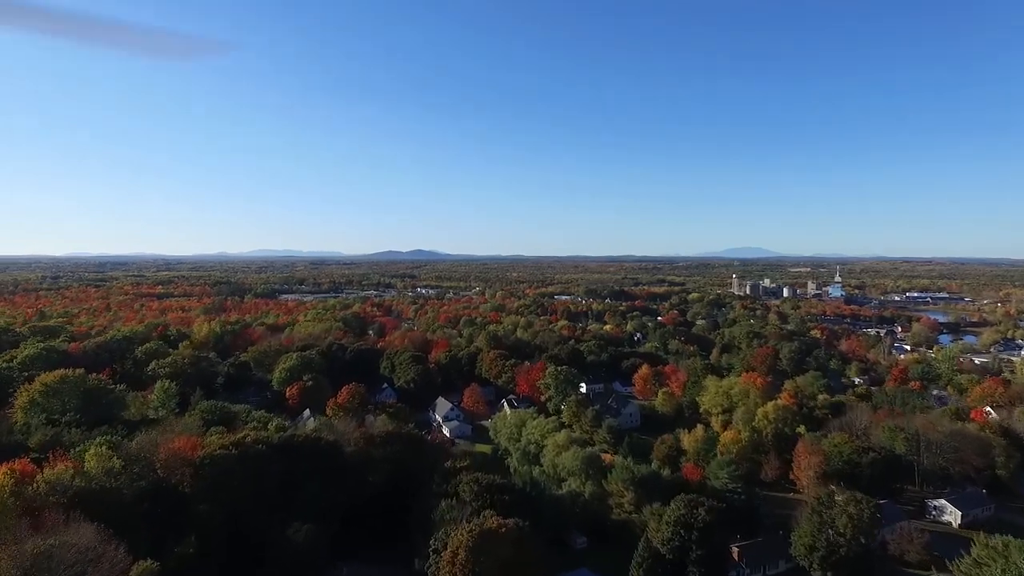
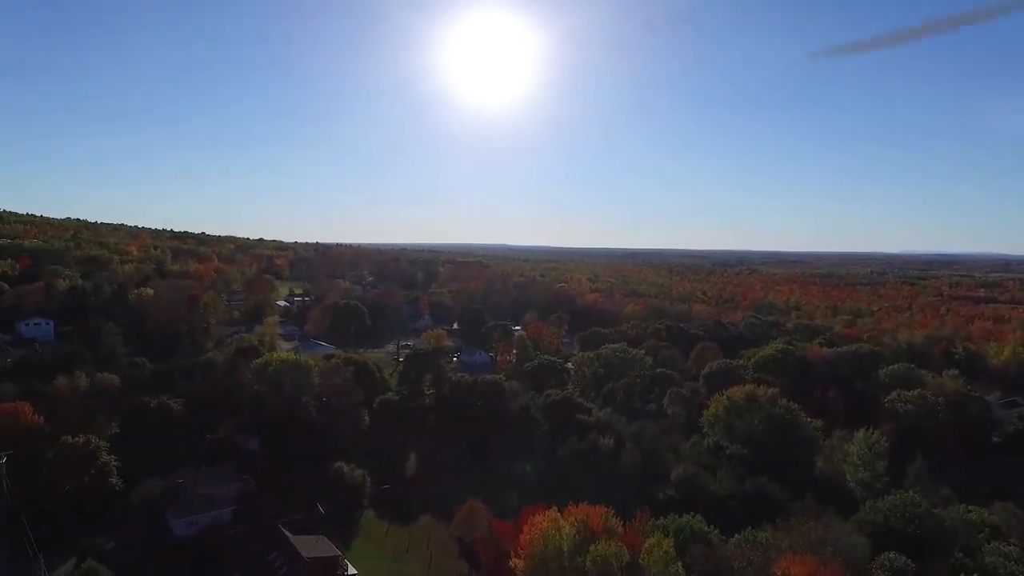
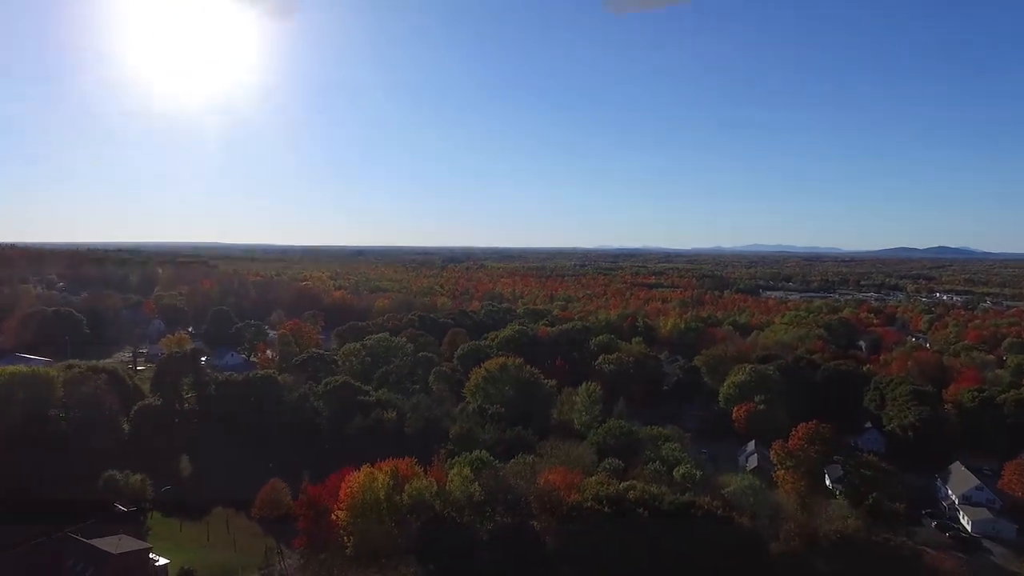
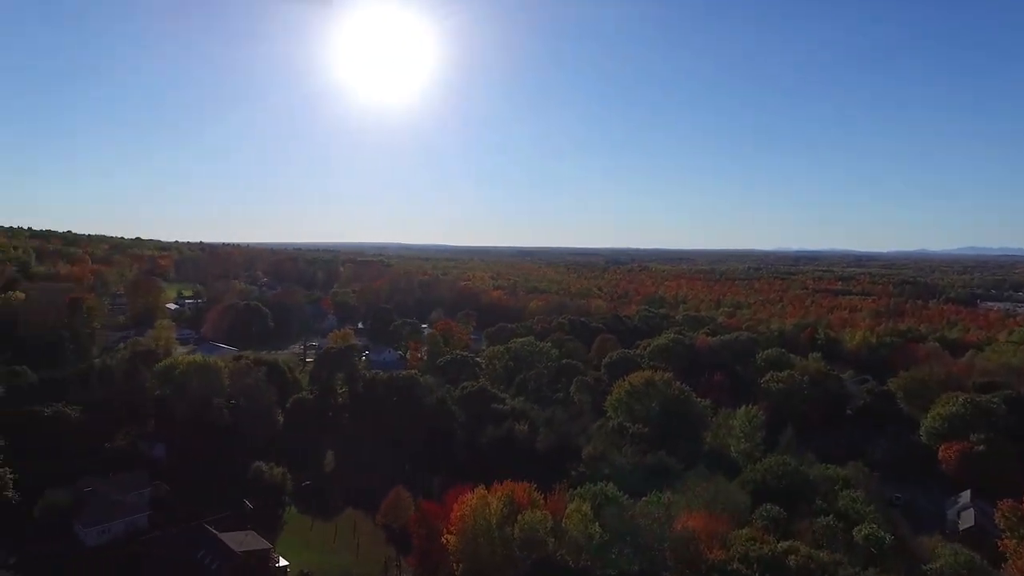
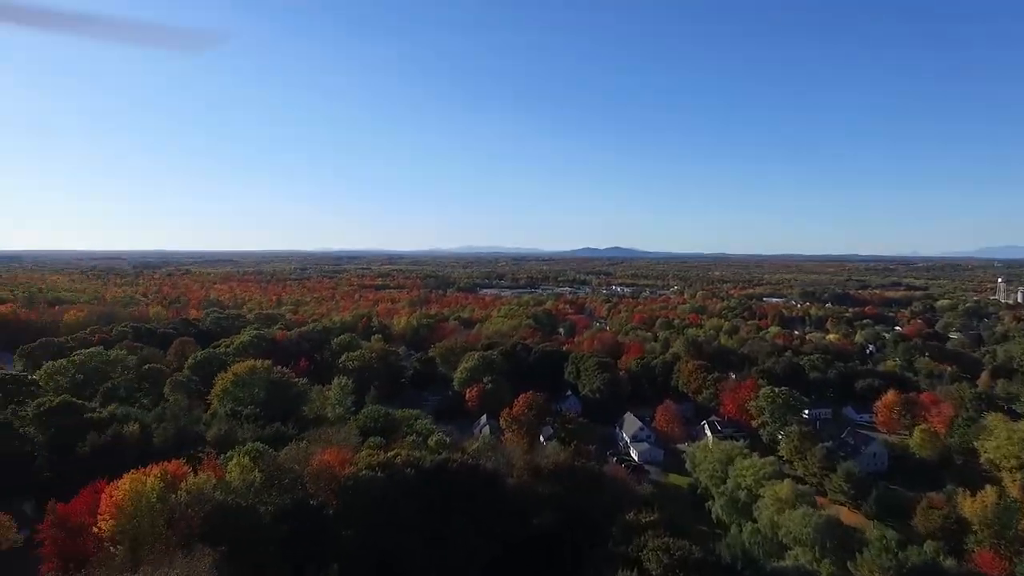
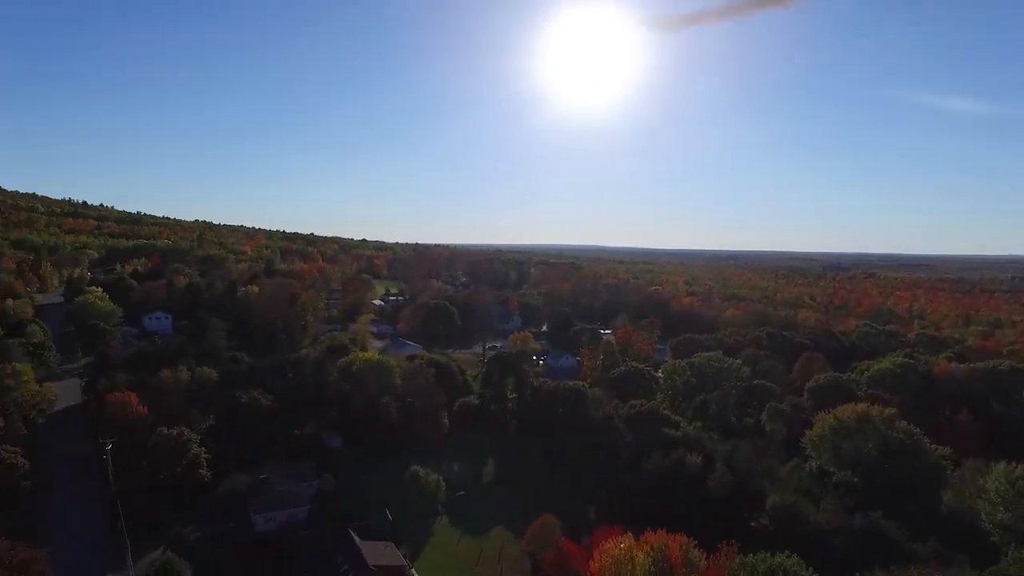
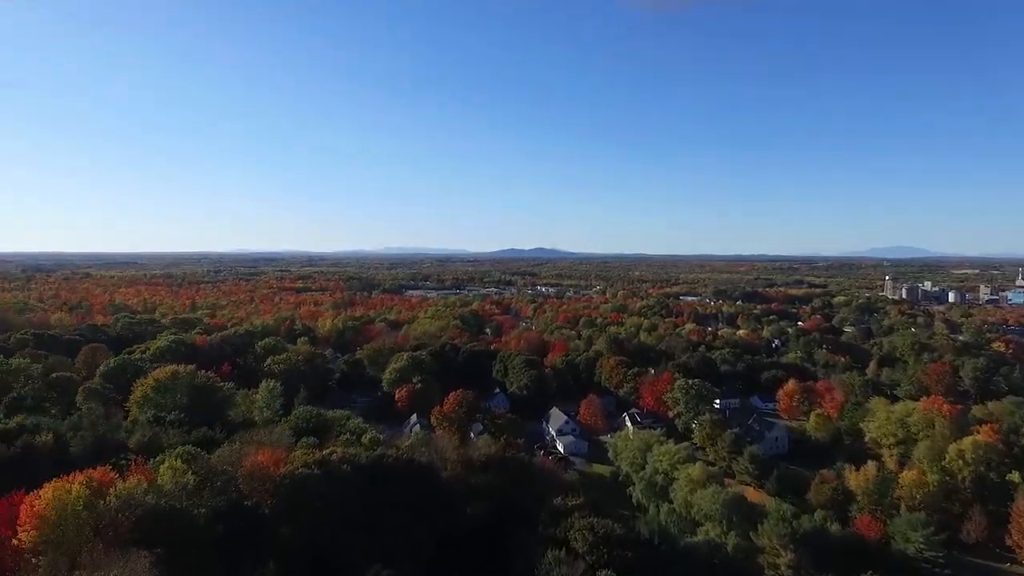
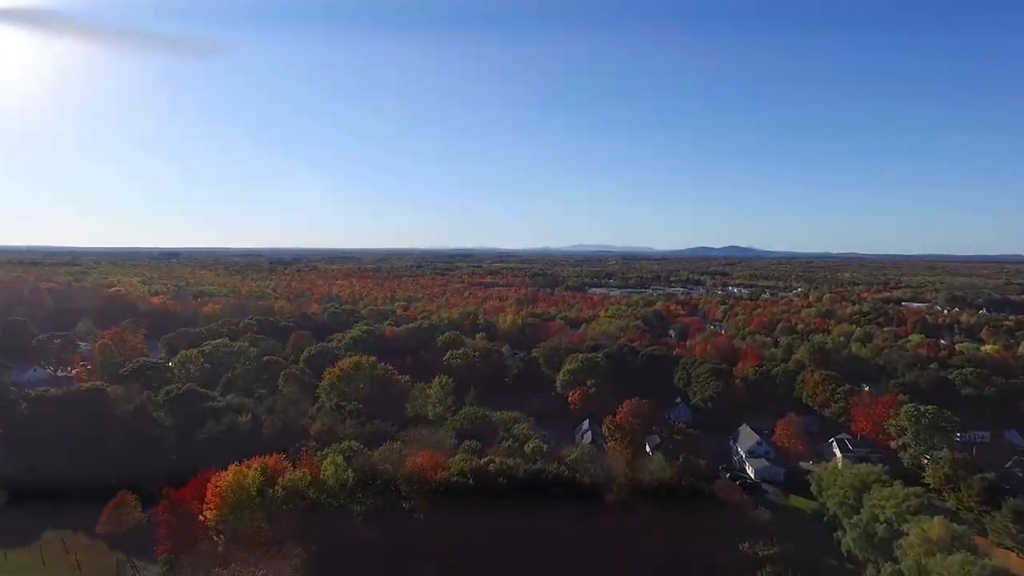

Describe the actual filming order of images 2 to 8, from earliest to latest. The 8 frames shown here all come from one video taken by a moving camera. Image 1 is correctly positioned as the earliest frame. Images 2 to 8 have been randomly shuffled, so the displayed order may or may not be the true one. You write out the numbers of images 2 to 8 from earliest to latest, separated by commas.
7, 5, 8, 3, 4, 2, 6
